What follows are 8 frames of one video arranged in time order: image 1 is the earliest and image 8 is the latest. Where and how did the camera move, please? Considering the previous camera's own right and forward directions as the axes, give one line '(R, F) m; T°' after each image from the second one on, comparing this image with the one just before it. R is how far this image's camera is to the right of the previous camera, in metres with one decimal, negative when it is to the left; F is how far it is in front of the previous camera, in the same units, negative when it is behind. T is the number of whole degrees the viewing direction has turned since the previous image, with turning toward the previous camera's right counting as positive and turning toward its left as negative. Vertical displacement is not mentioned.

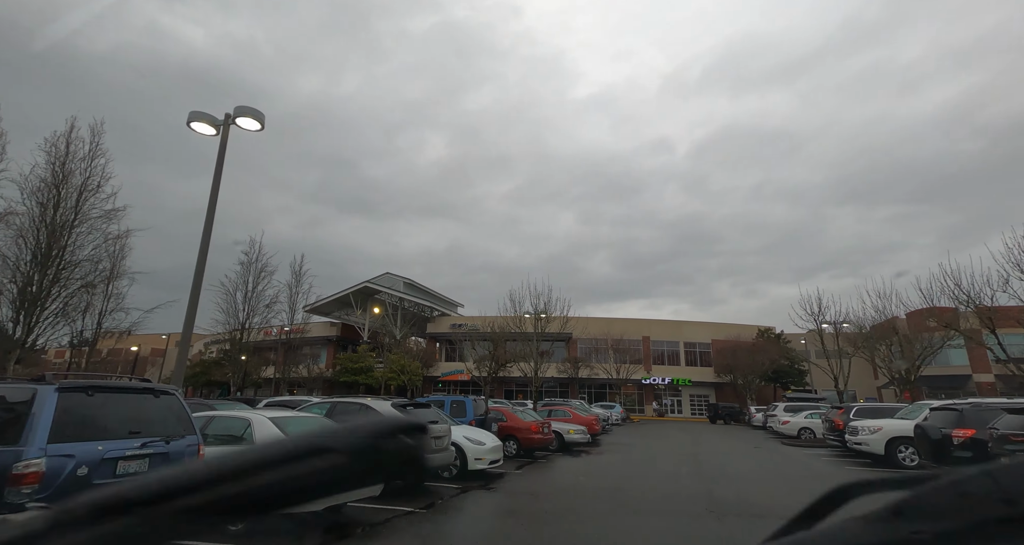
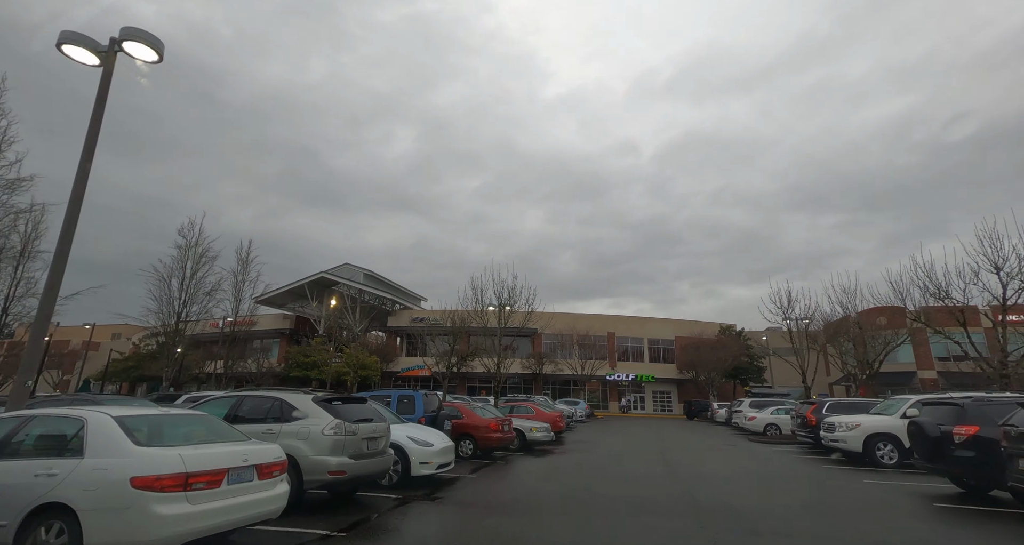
(+0.2, +1.3) m; +4°
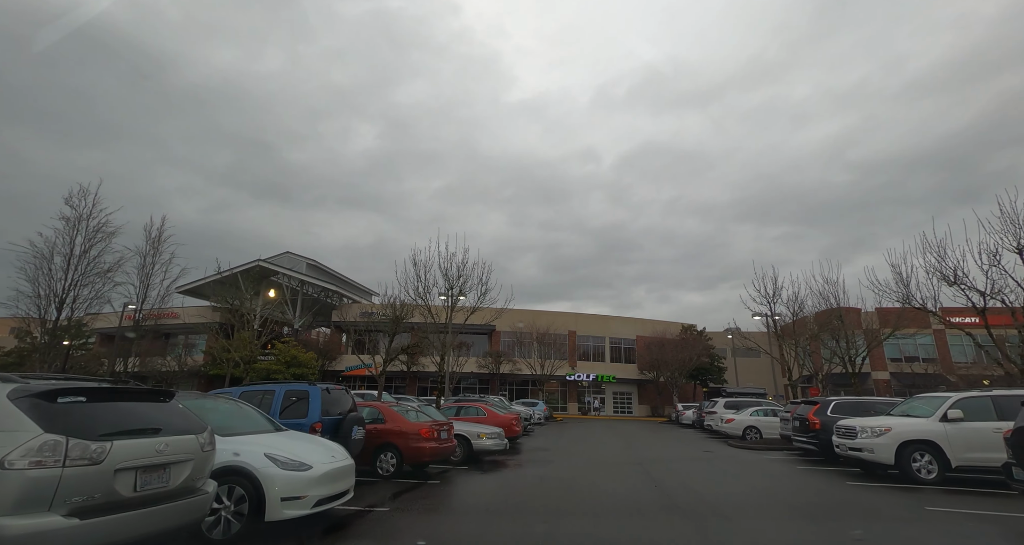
(+0.3, +3.0) m; +5°
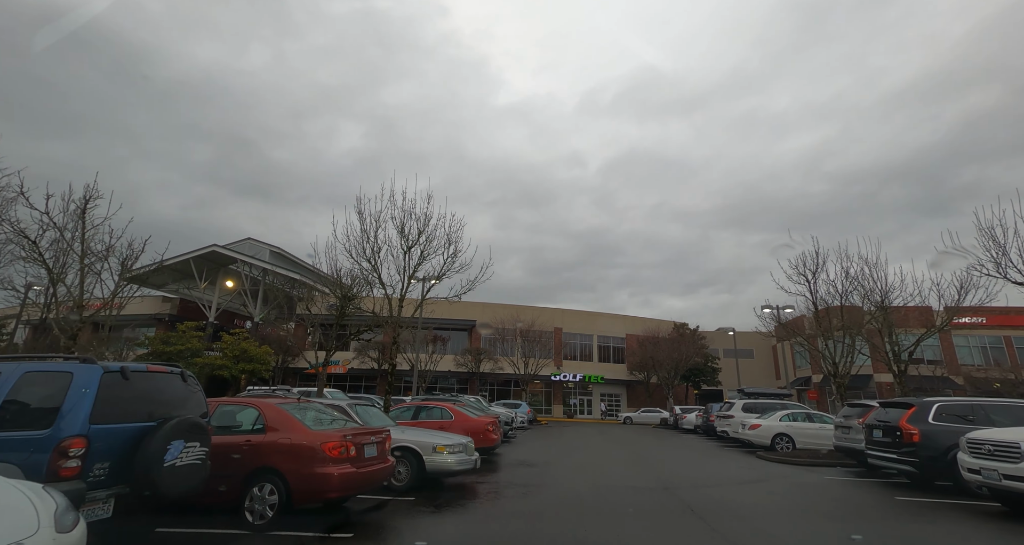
(+0.1, +3.7) m; +2°
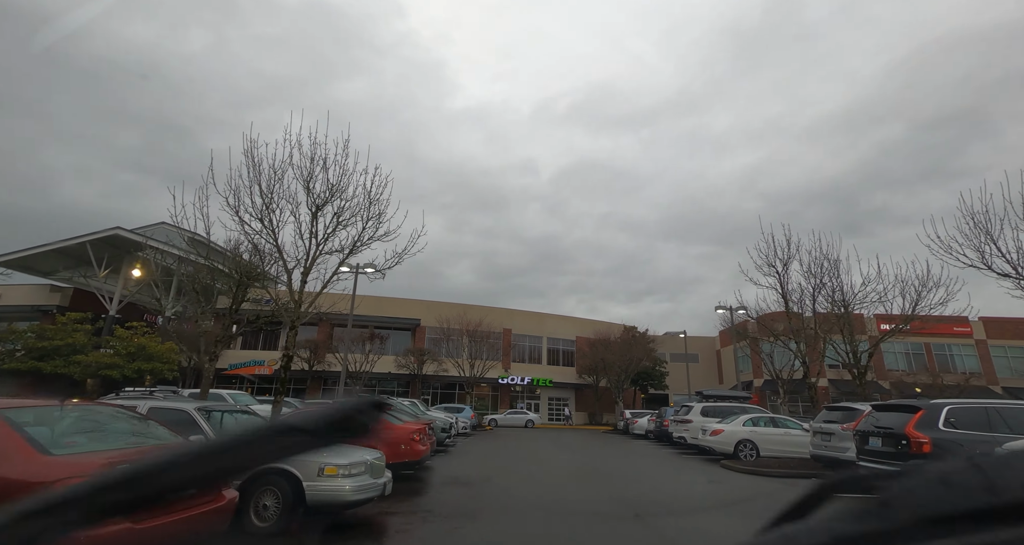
(+0.2, +2.0) m; +6°
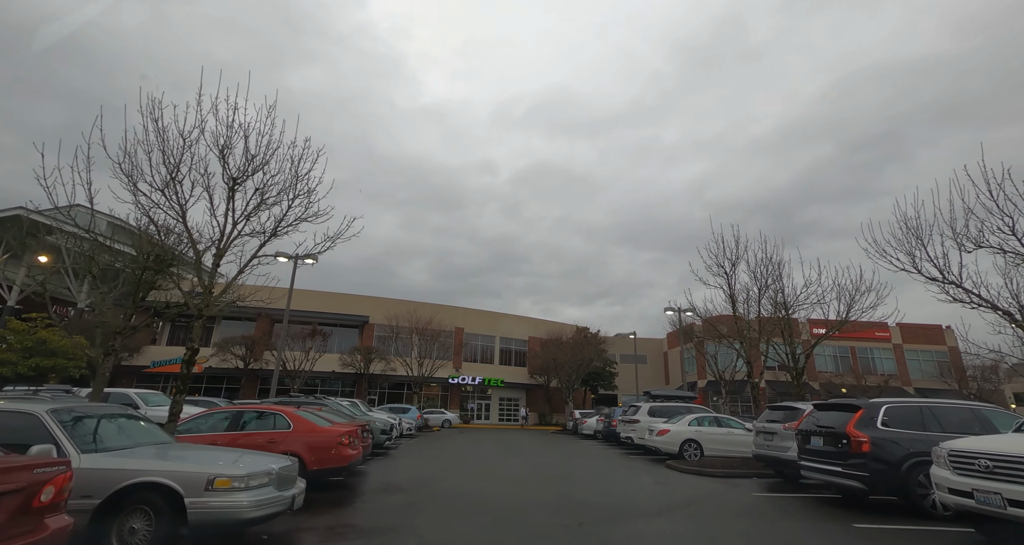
(+0.2, +0.5) m; +5°
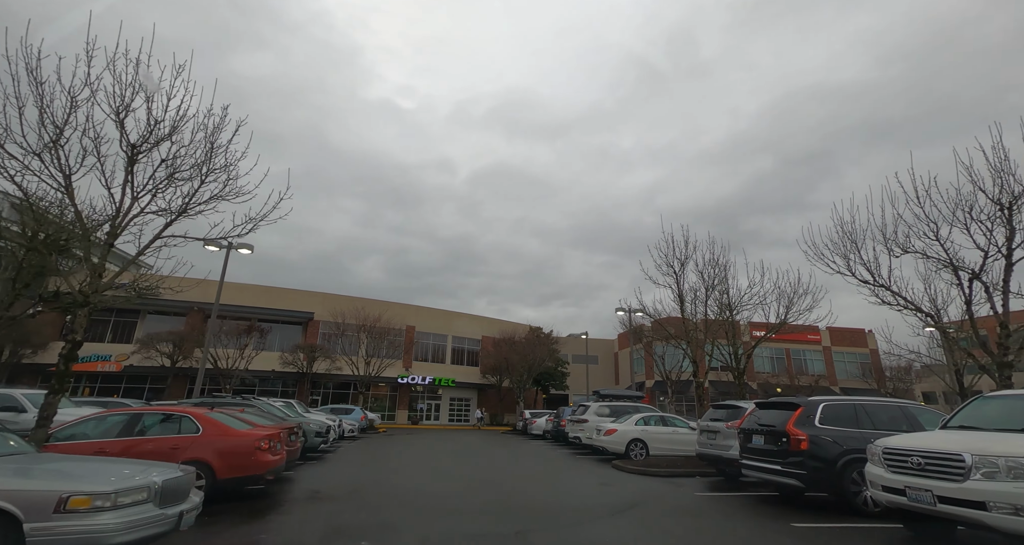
(+0.2, +0.4) m; +5°
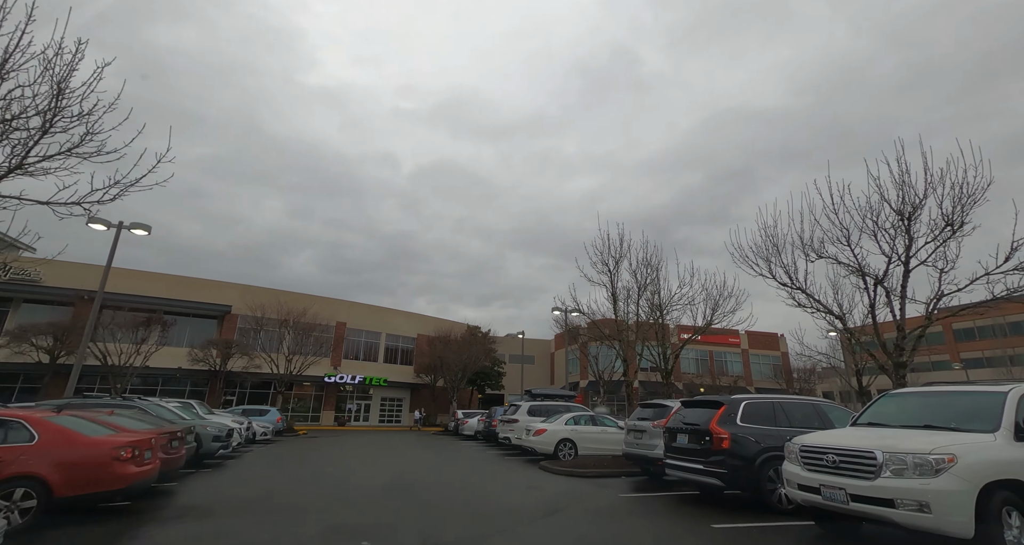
(+0.3, +0.6) m; +7°
